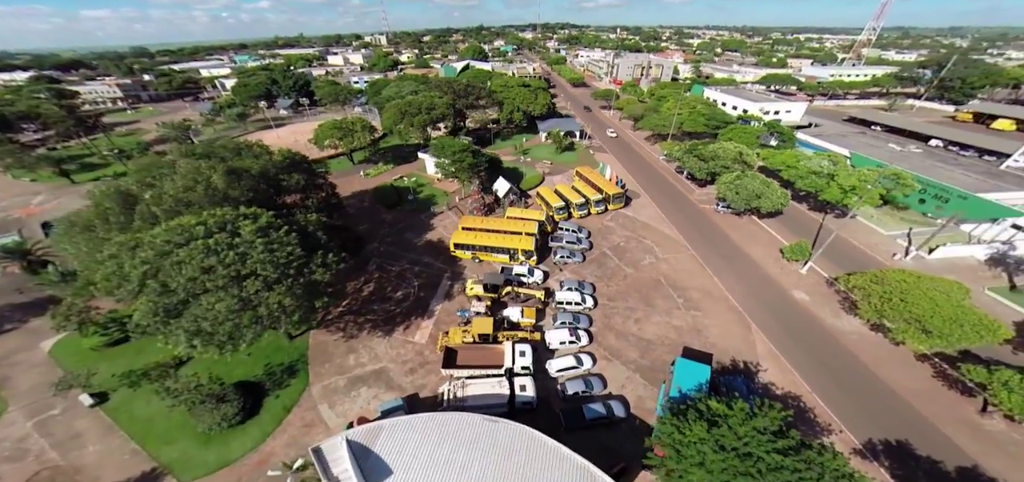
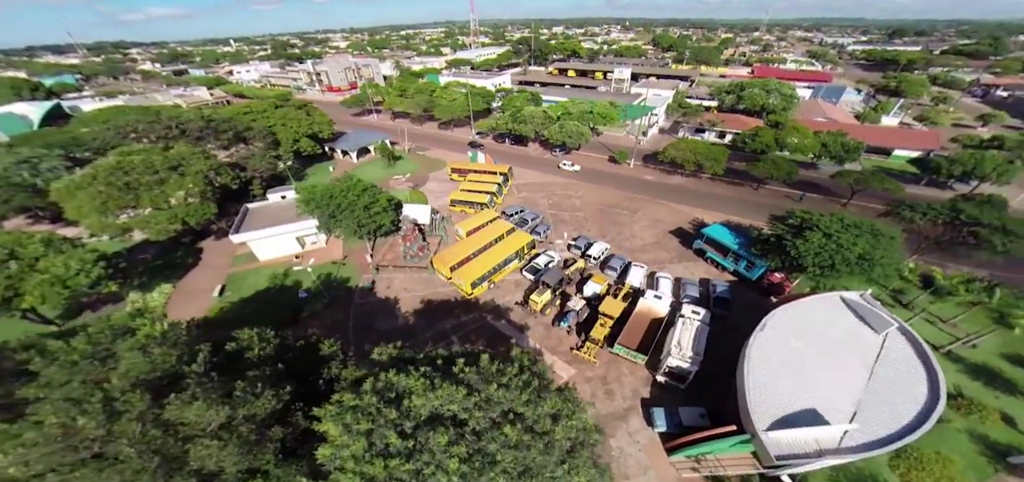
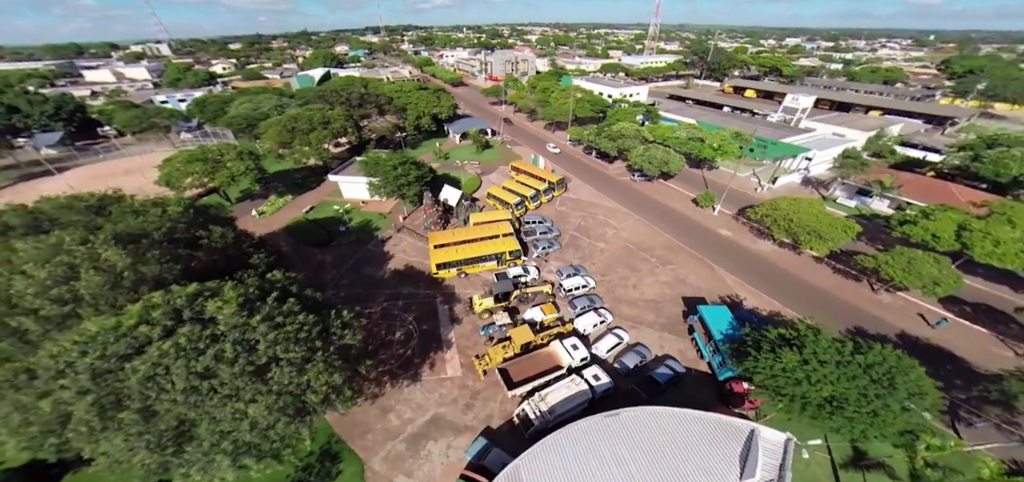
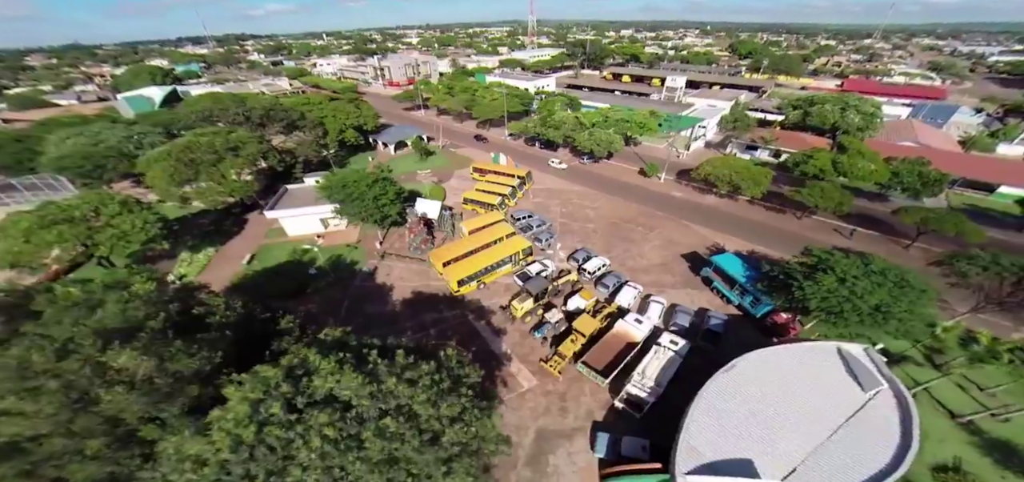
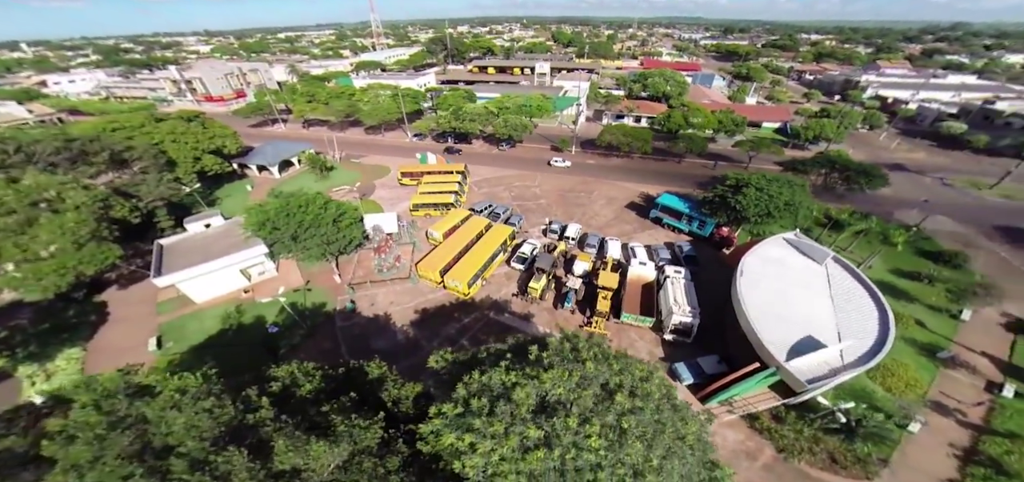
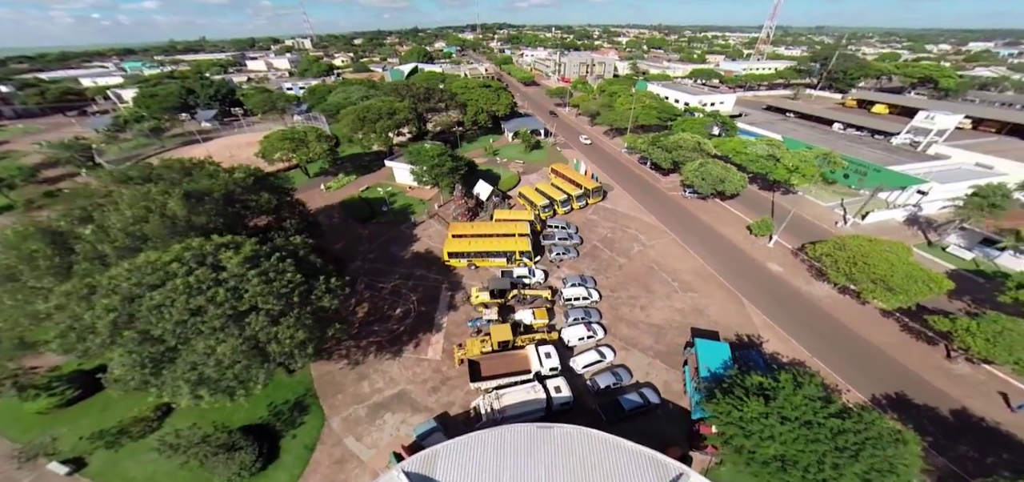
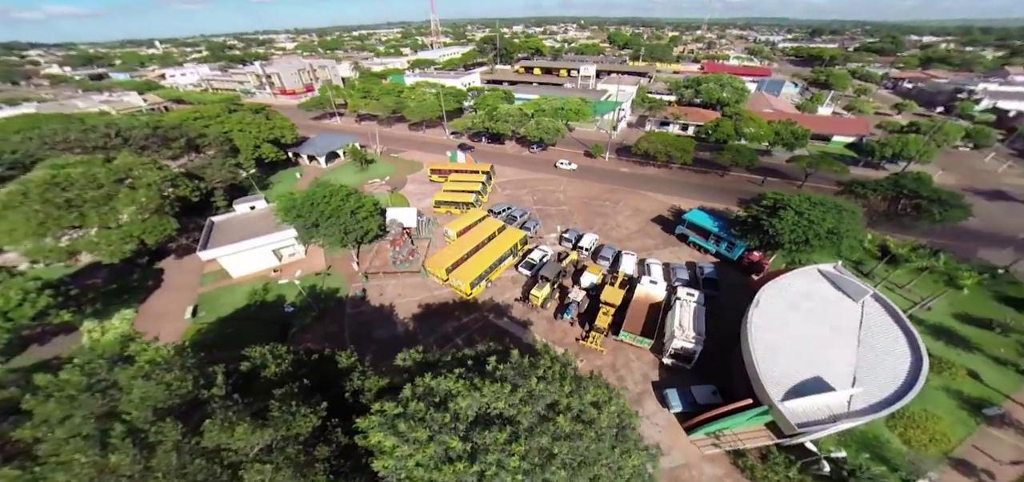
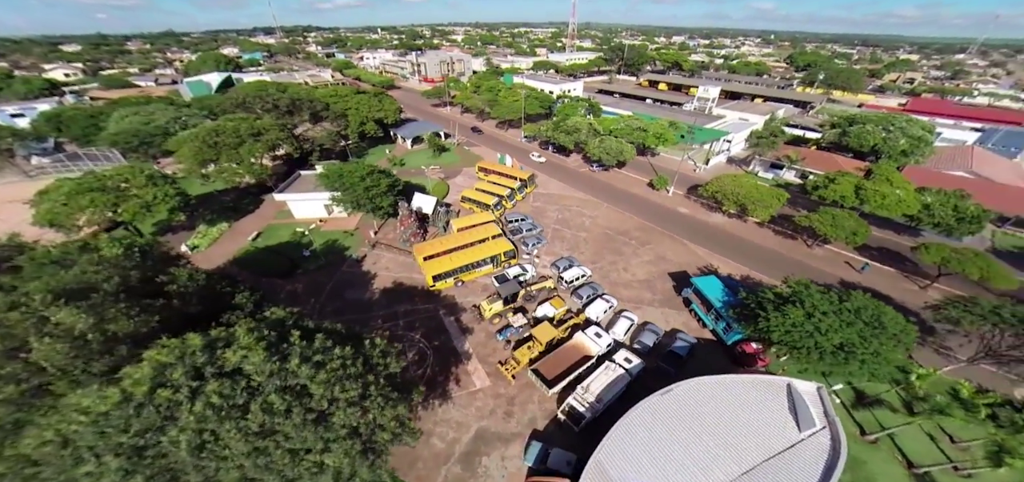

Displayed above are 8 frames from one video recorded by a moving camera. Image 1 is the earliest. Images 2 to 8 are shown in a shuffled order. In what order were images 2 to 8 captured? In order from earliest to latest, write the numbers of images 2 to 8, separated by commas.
6, 3, 8, 4, 2, 7, 5
